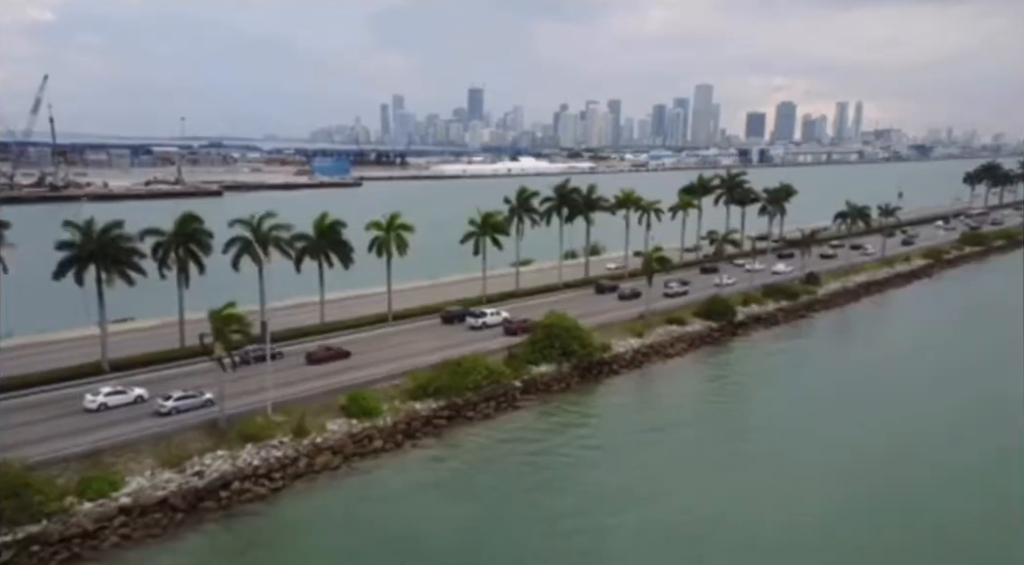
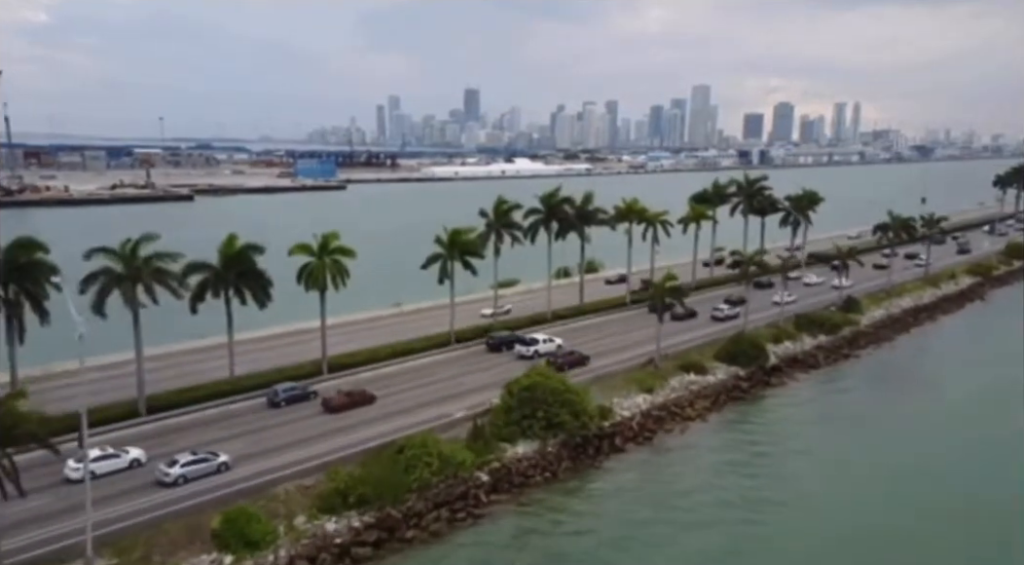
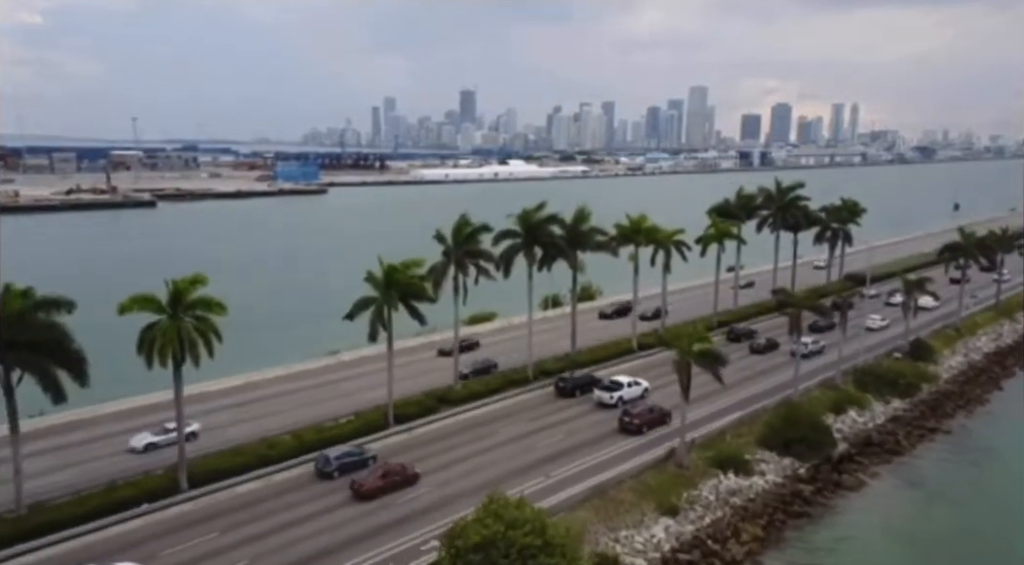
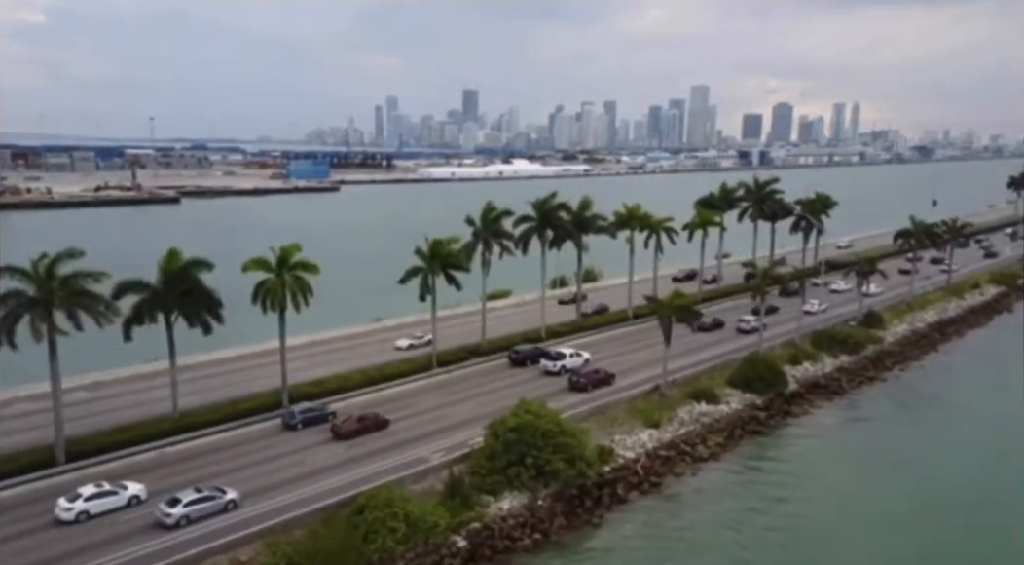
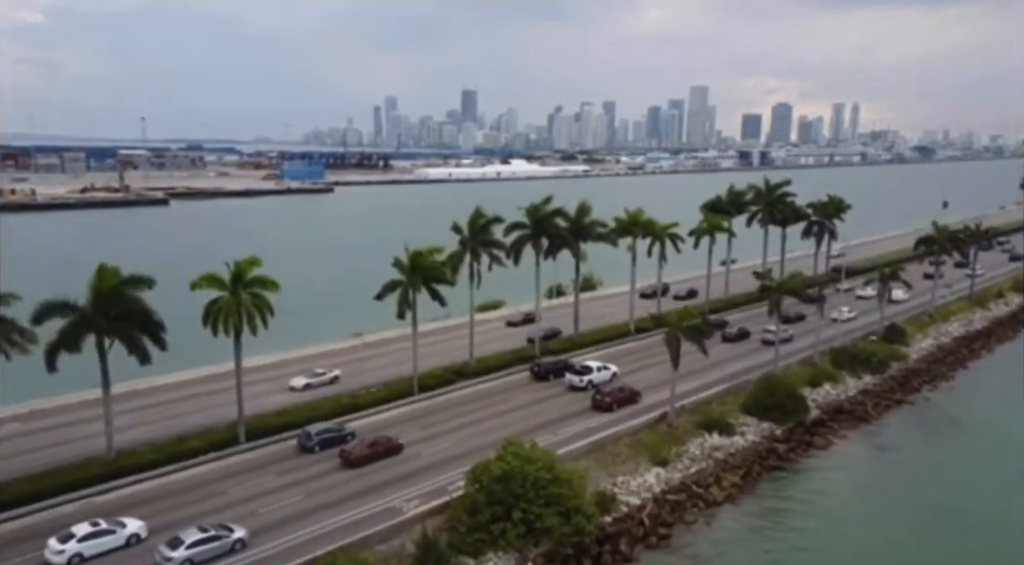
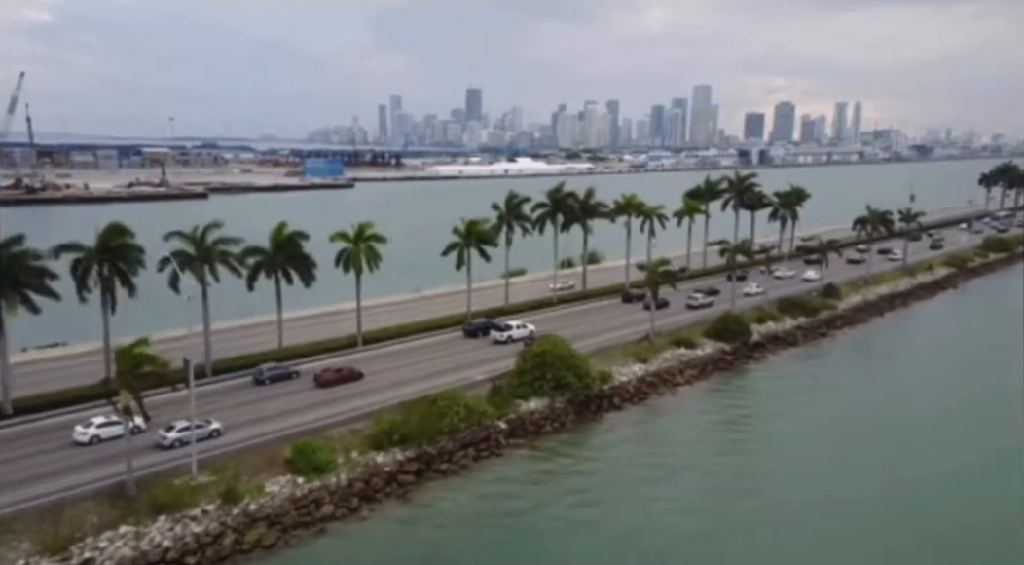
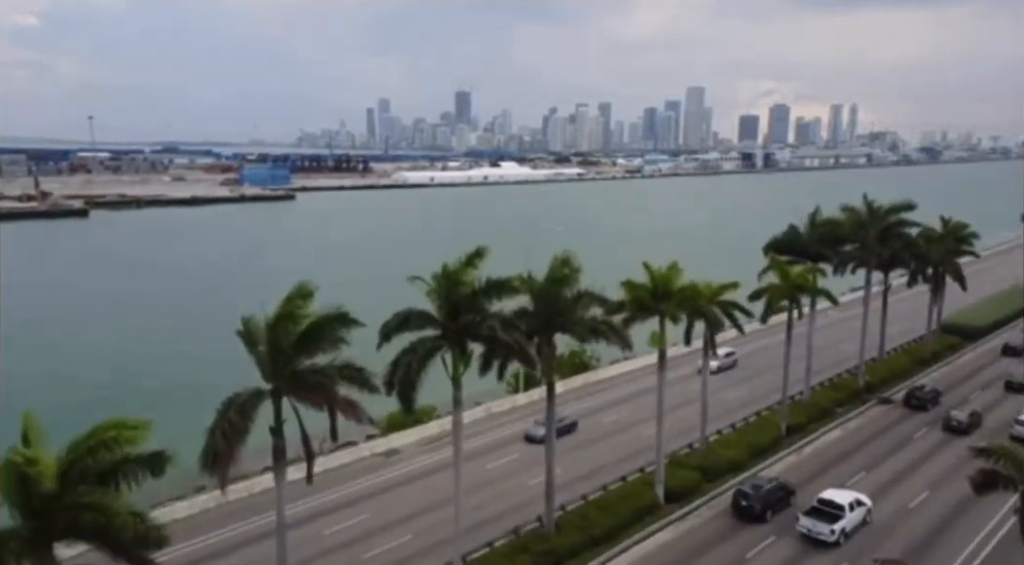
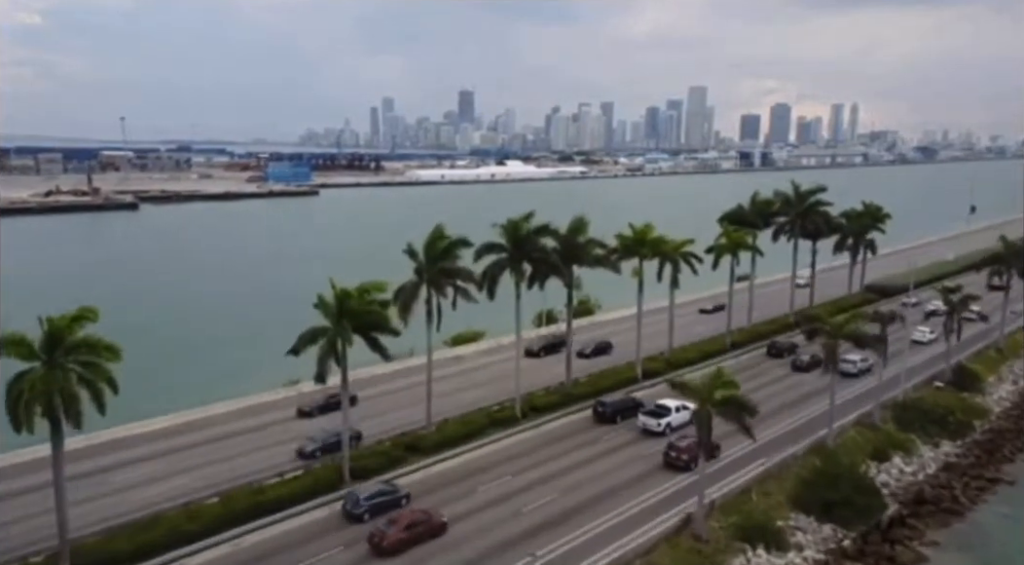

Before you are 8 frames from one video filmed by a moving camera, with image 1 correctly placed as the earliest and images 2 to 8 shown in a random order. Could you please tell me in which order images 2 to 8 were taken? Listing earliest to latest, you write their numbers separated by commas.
6, 2, 4, 5, 3, 8, 7
